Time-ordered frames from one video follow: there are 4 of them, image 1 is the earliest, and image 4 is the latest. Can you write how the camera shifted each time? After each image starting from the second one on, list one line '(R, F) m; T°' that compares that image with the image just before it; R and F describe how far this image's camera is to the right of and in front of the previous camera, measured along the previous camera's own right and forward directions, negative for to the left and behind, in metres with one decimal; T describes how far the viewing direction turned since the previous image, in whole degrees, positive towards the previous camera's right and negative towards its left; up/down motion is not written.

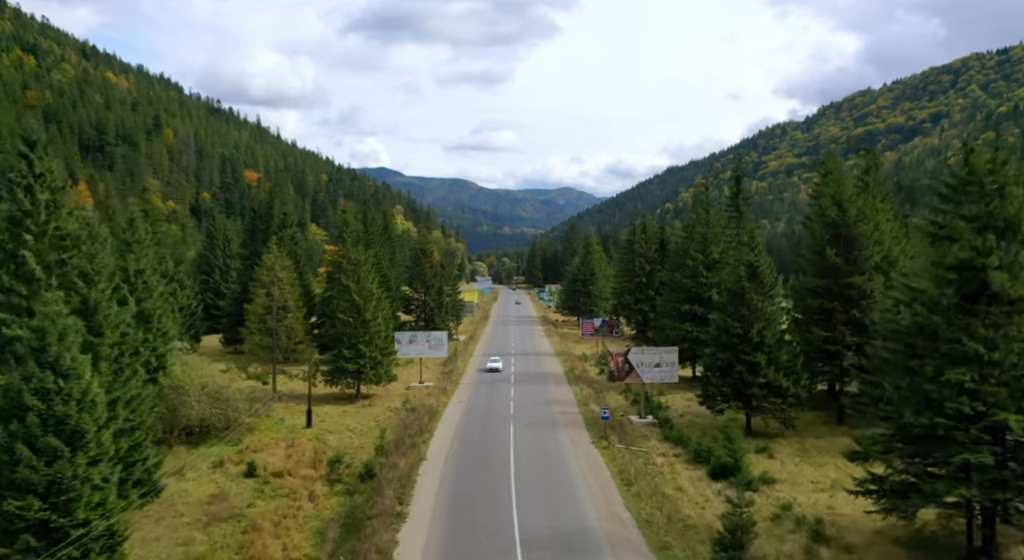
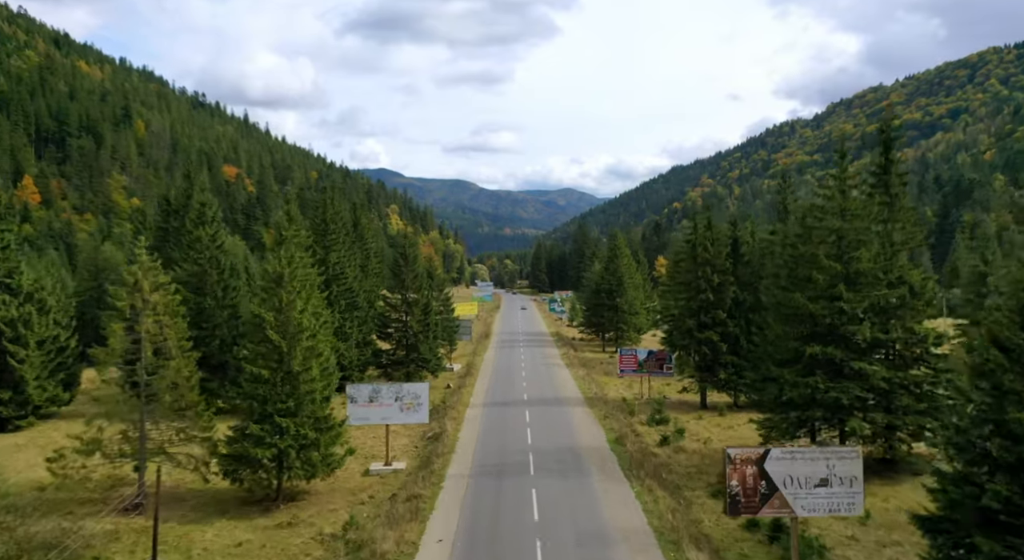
(-0.6, +18.0) m; 0°
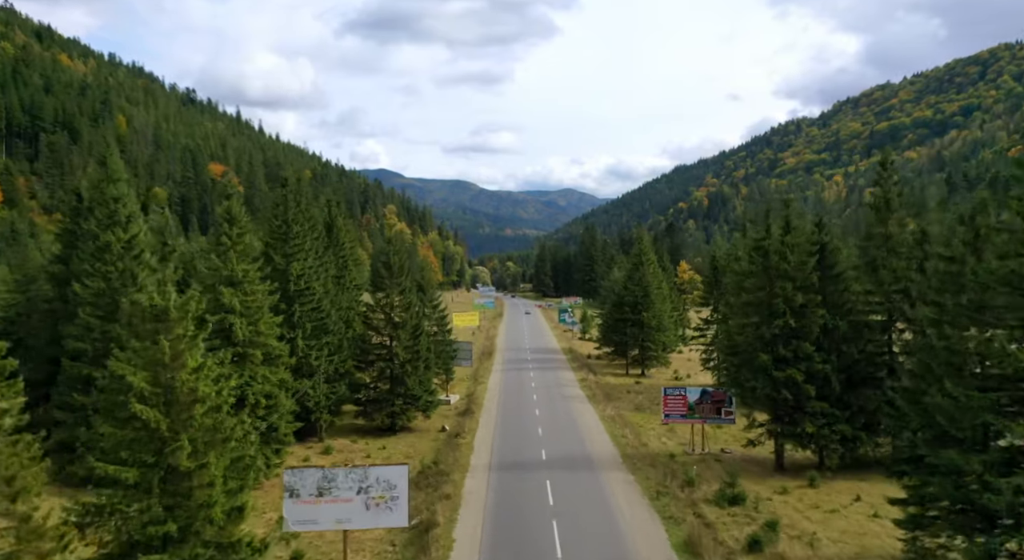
(-0.5, +10.9) m; 0°
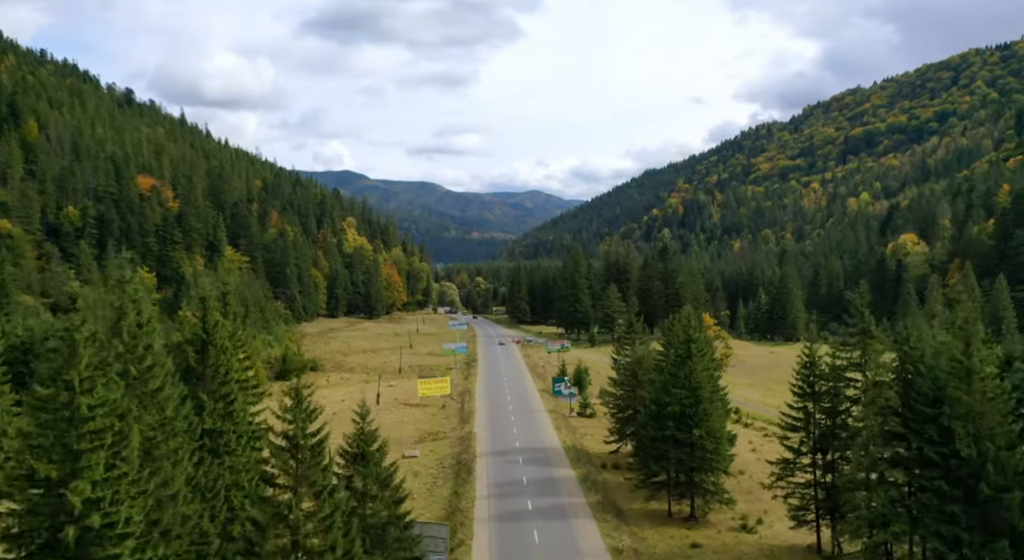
(-1.3, +20.6) m; +2°
